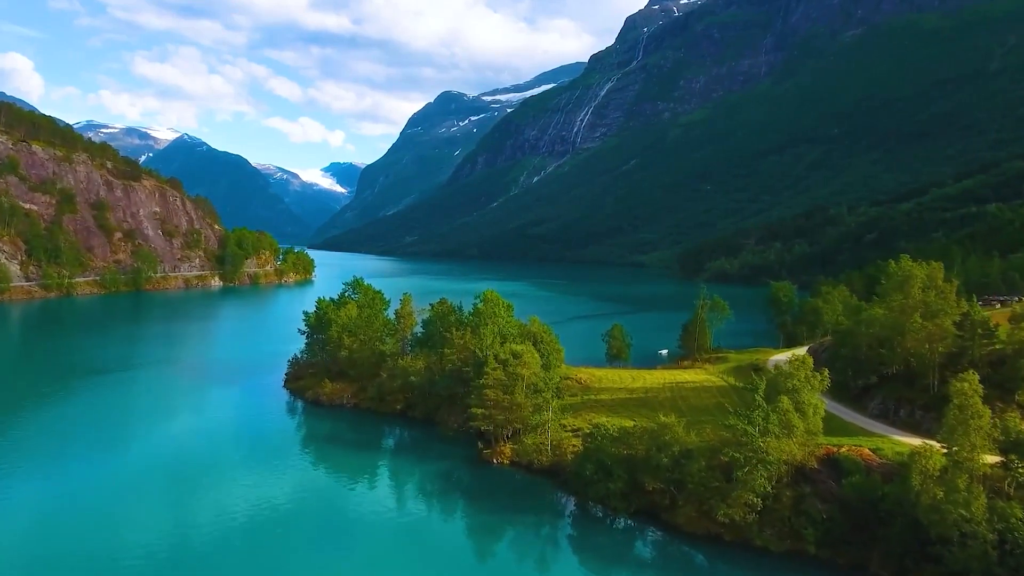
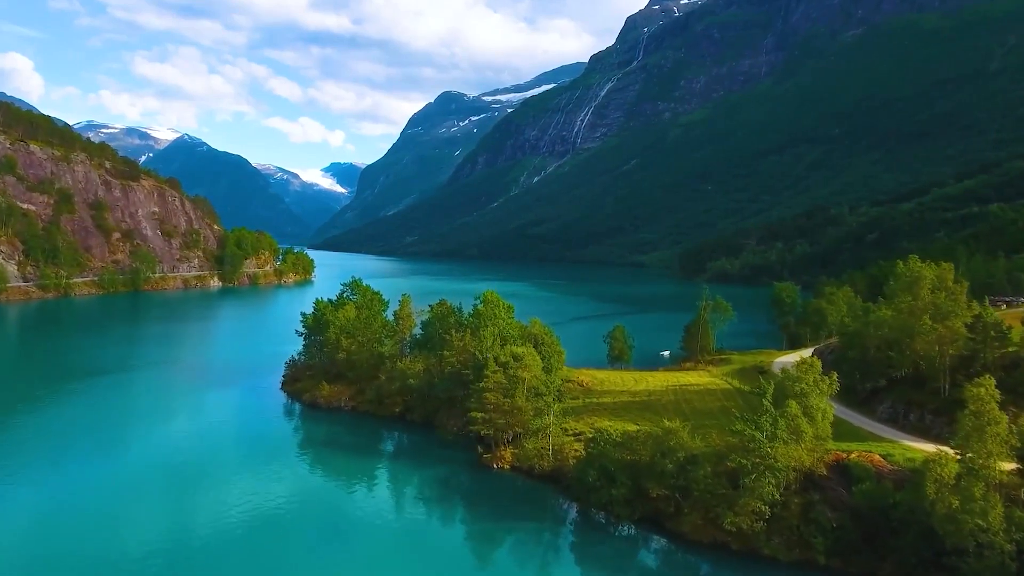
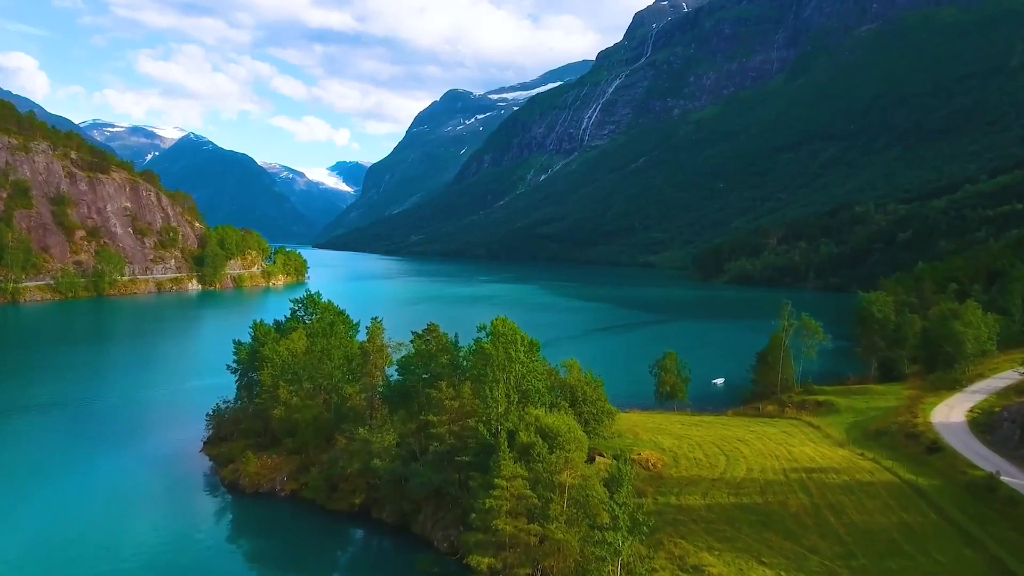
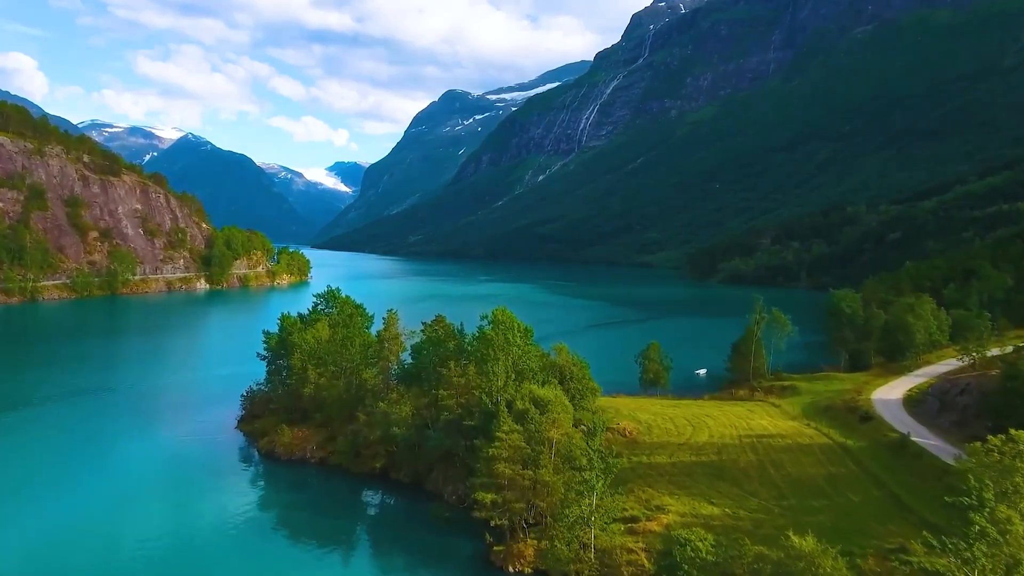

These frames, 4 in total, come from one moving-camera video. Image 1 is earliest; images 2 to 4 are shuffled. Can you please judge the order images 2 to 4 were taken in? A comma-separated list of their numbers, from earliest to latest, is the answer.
2, 4, 3
